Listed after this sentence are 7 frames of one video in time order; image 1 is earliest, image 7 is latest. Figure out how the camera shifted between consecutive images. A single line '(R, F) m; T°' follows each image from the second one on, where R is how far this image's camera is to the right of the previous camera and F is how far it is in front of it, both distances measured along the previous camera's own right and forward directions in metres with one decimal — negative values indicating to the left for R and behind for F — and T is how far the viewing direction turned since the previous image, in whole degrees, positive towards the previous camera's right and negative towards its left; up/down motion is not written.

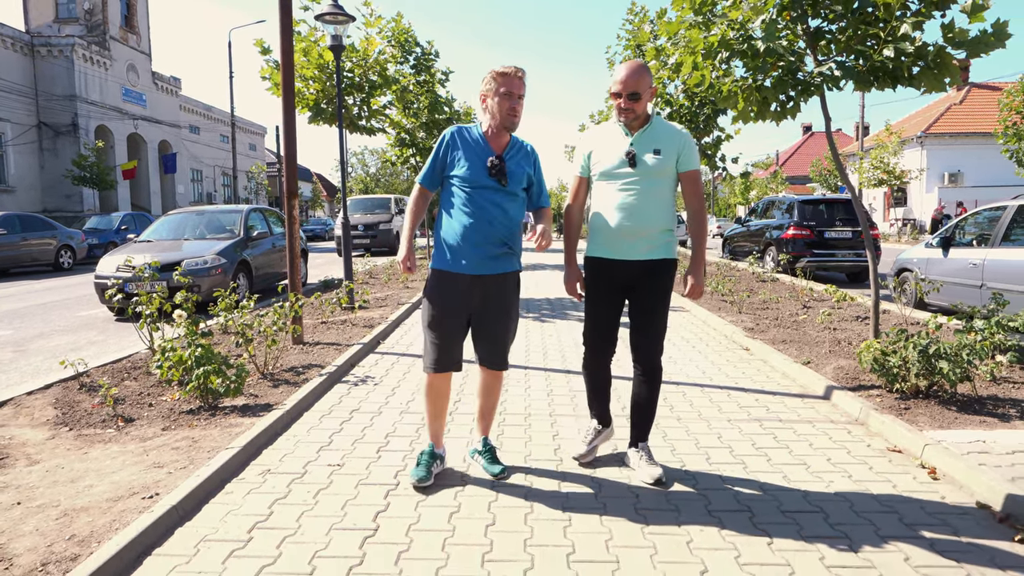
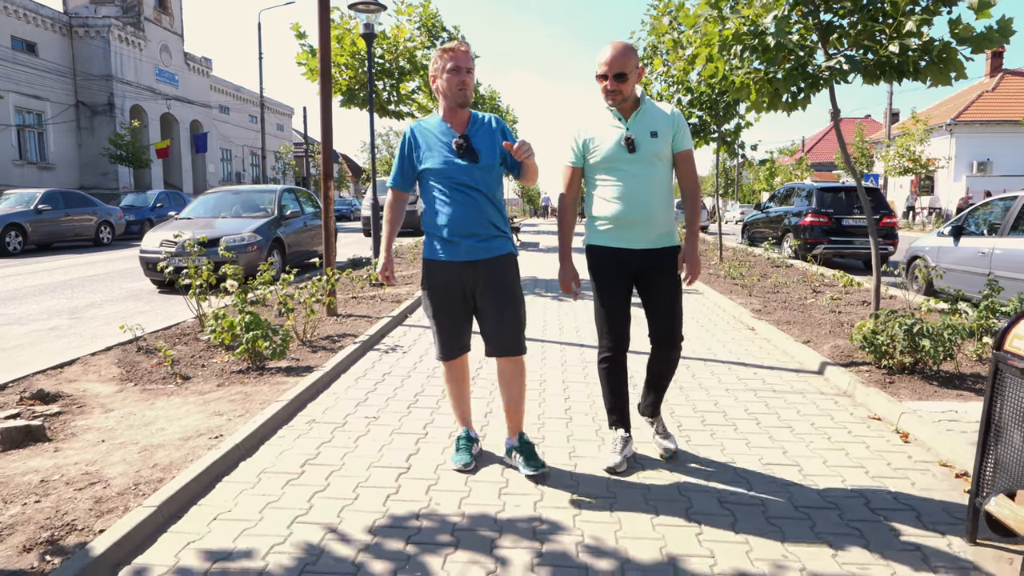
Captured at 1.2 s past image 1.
(0.0, -0.5) m; -2°
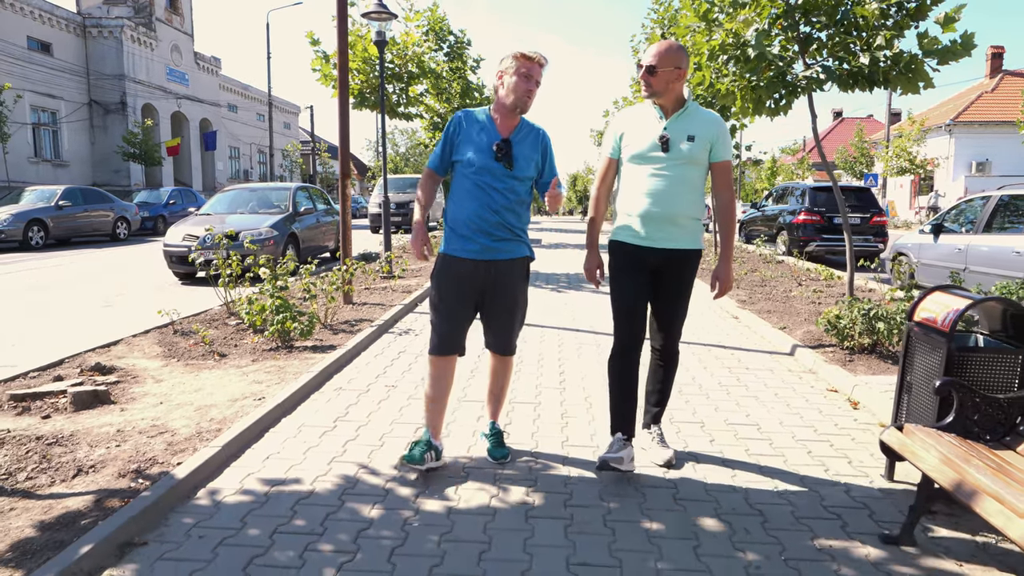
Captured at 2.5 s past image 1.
(0.0, -0.6) m; 0°
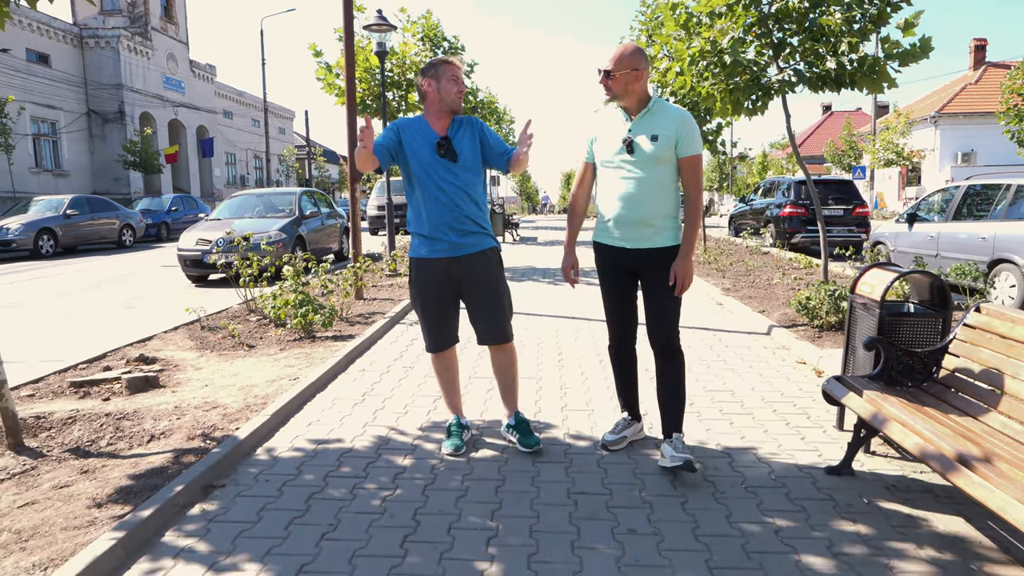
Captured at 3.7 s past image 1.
(0.0, -0.6) m; 0°
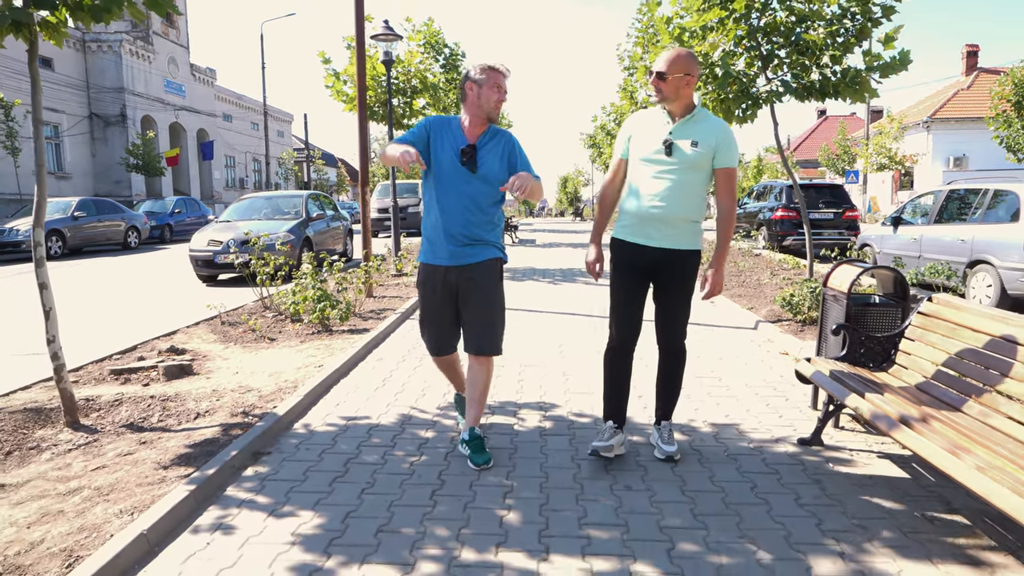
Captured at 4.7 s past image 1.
(-0.1, -0.5) m; 0°
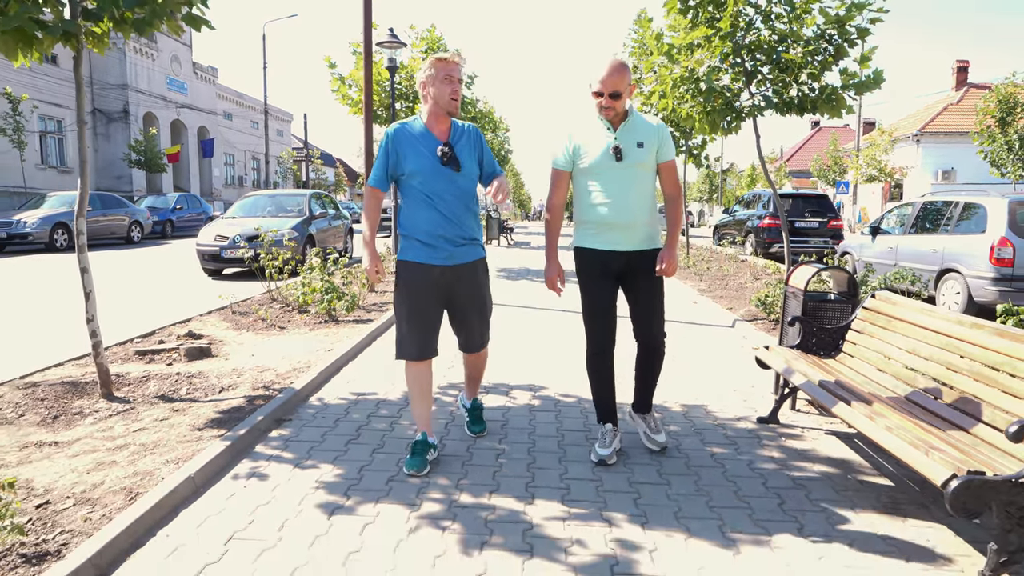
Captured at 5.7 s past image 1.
(0.0, -0.5) m; 0°
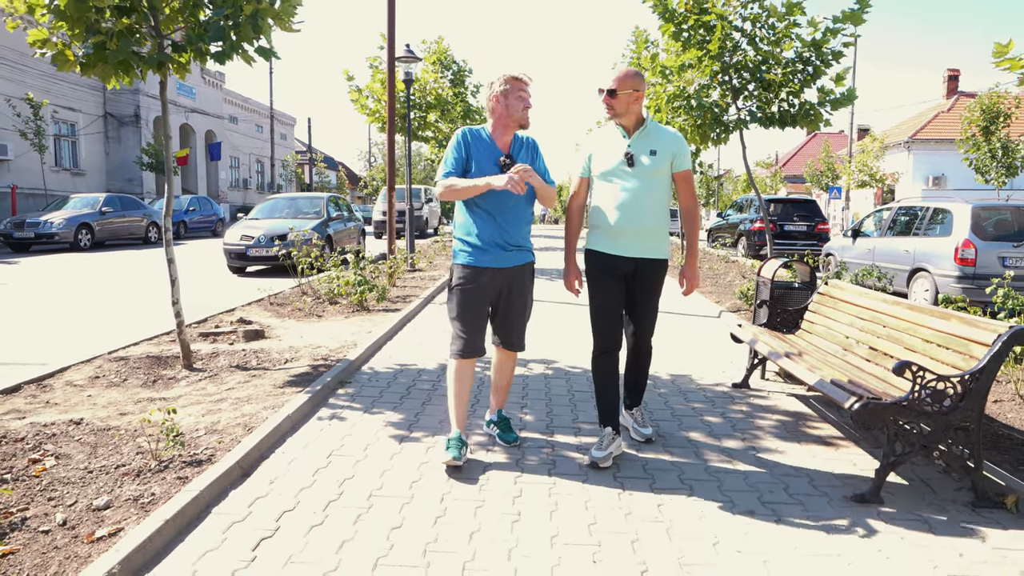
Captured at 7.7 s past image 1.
(-0.2, -1.0) m; 0°
